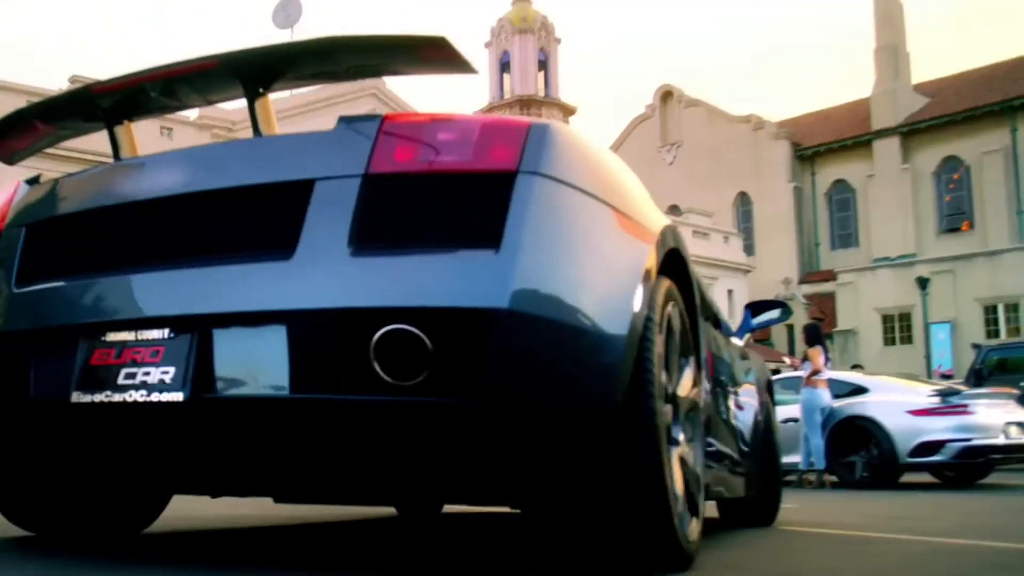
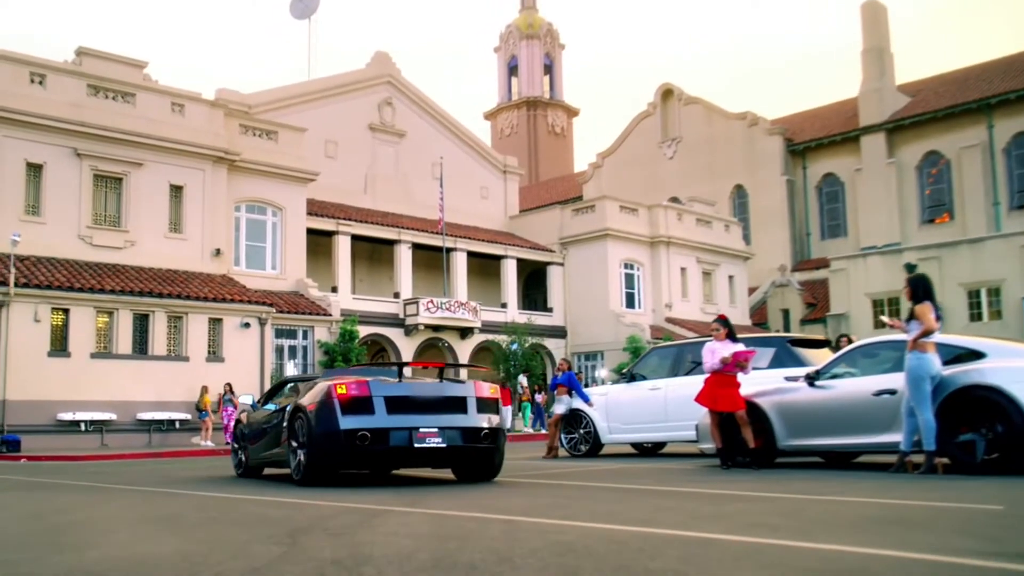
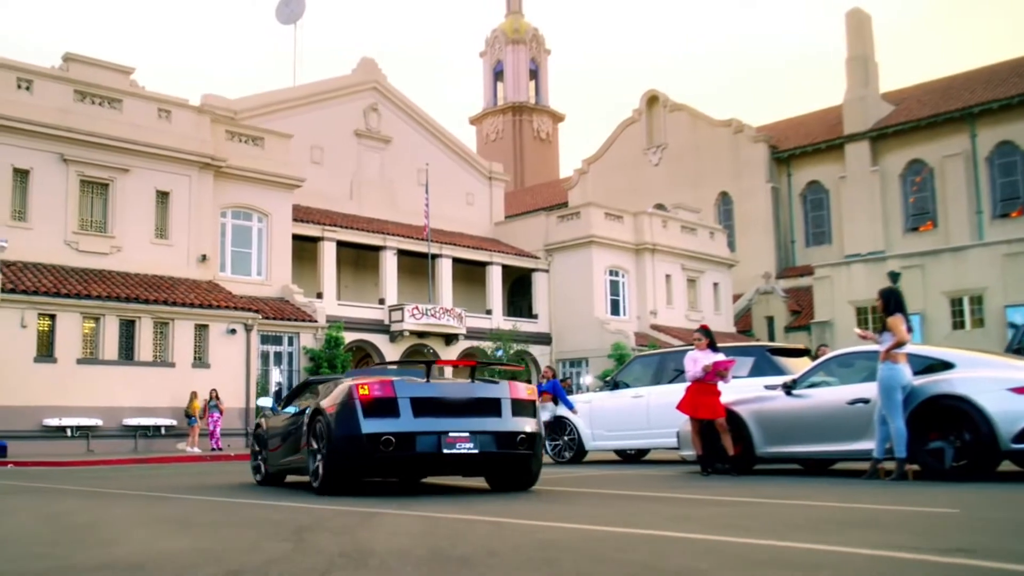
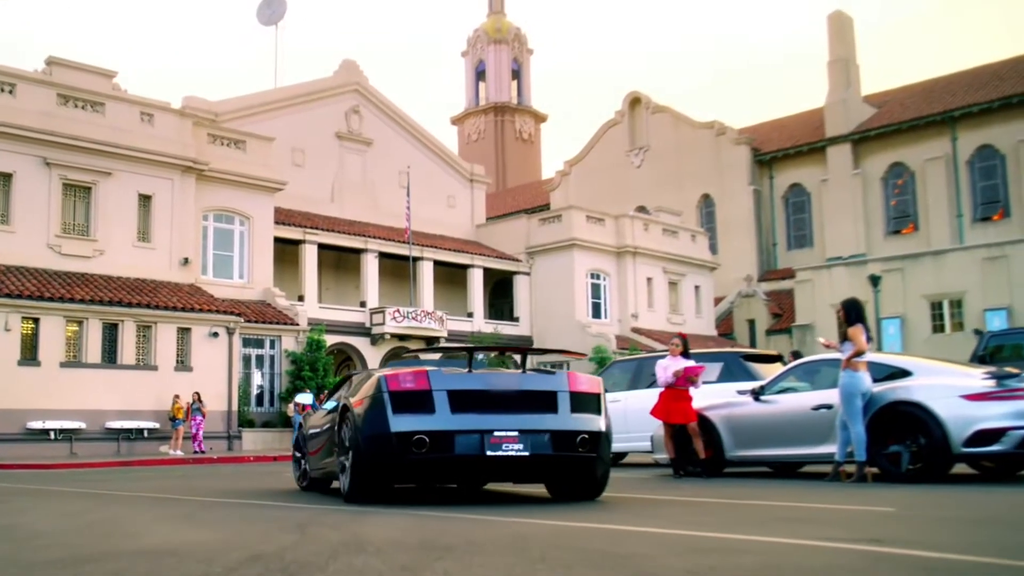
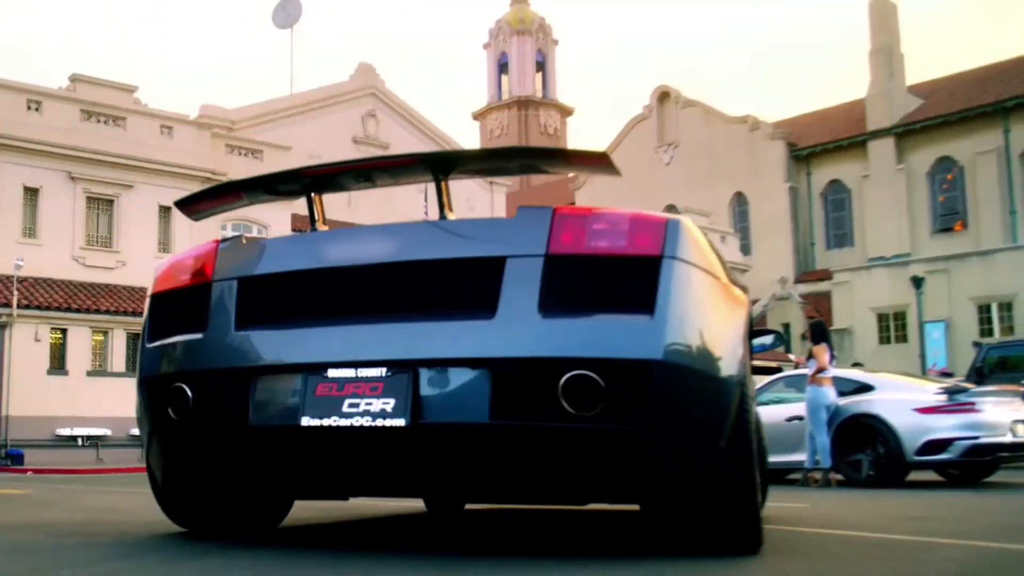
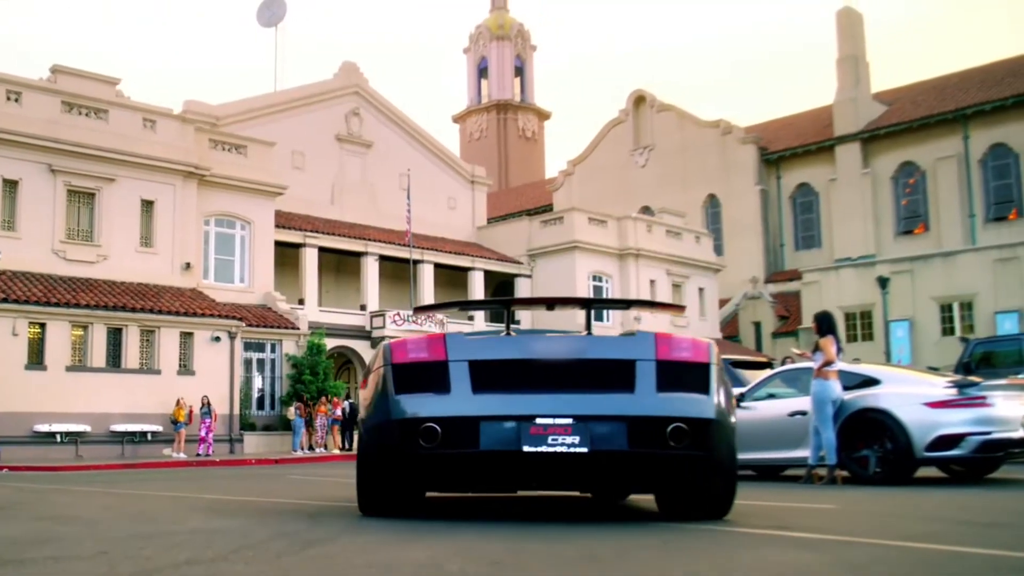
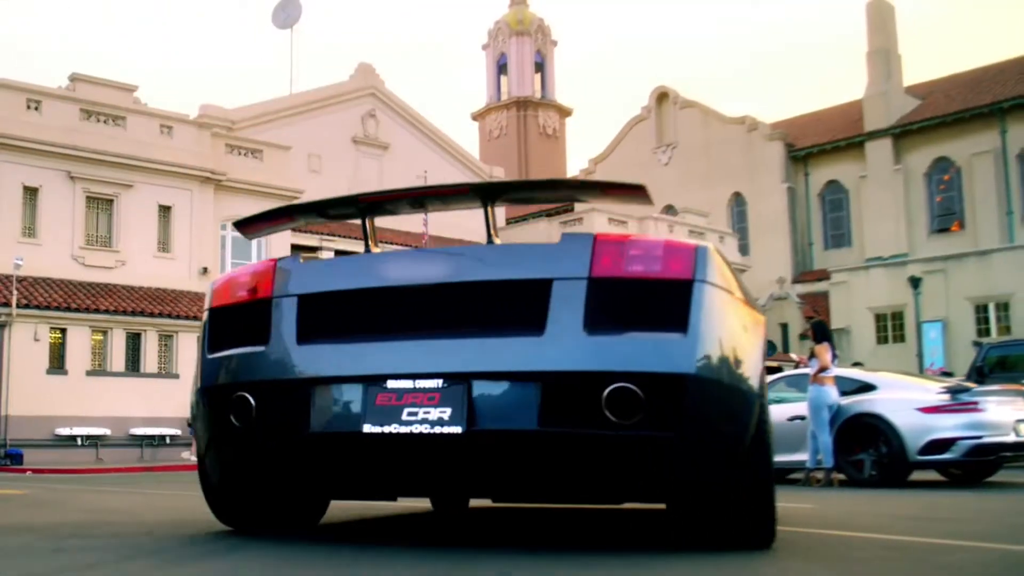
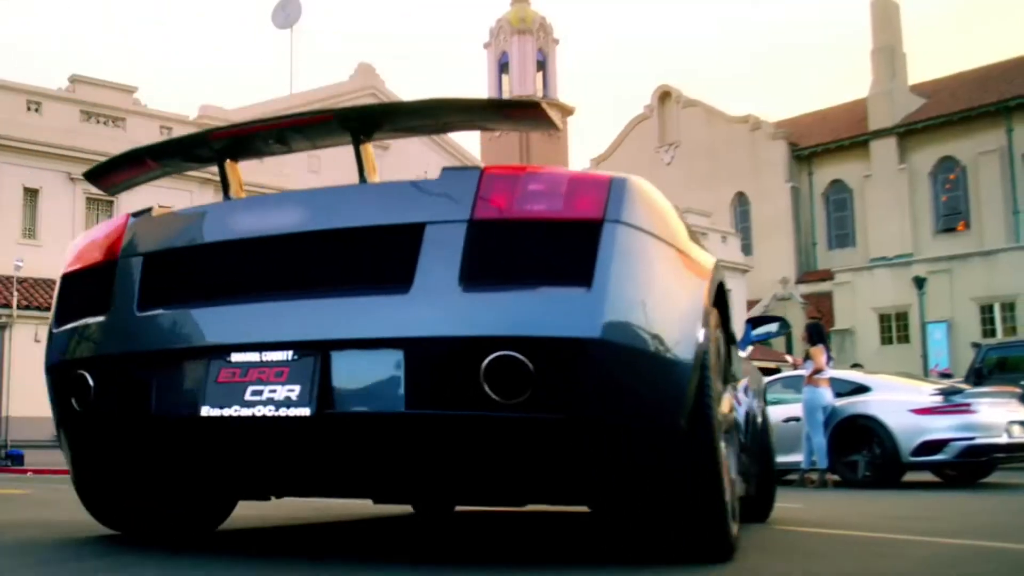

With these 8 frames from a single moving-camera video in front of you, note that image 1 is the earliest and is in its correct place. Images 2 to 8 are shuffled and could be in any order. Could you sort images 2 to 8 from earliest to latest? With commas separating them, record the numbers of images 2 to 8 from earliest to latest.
8, 5, 7, 6, 4, 3, 2
